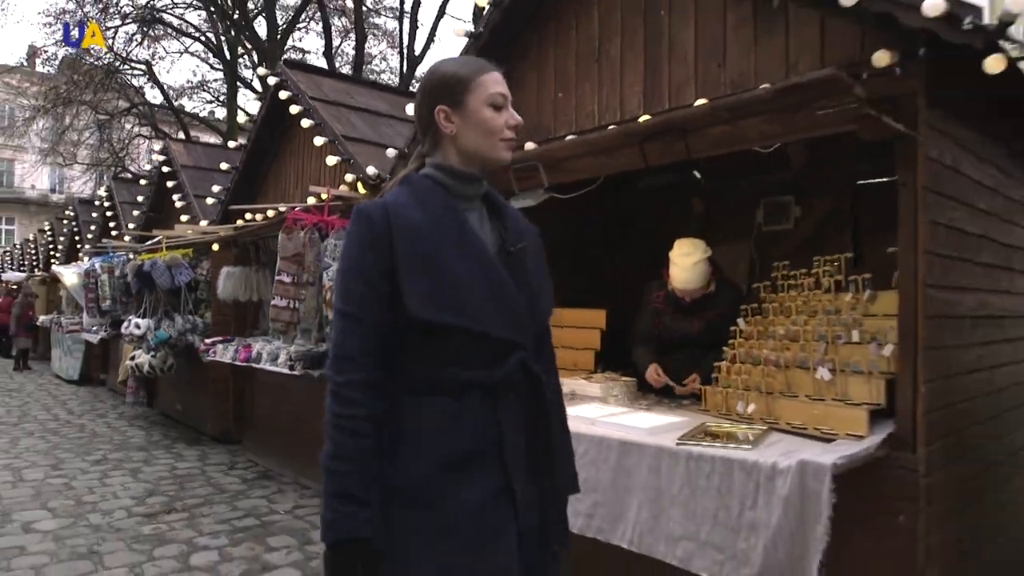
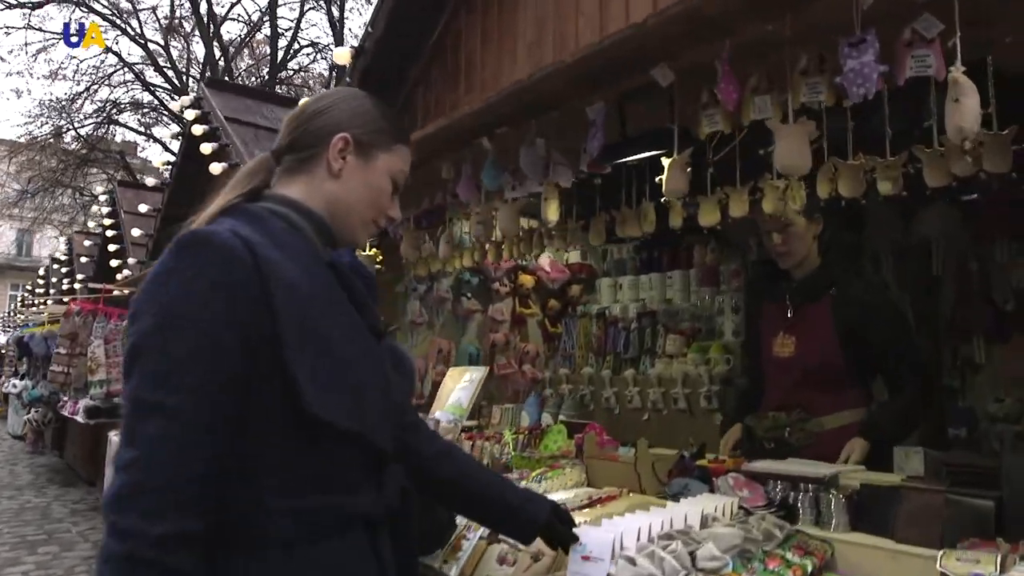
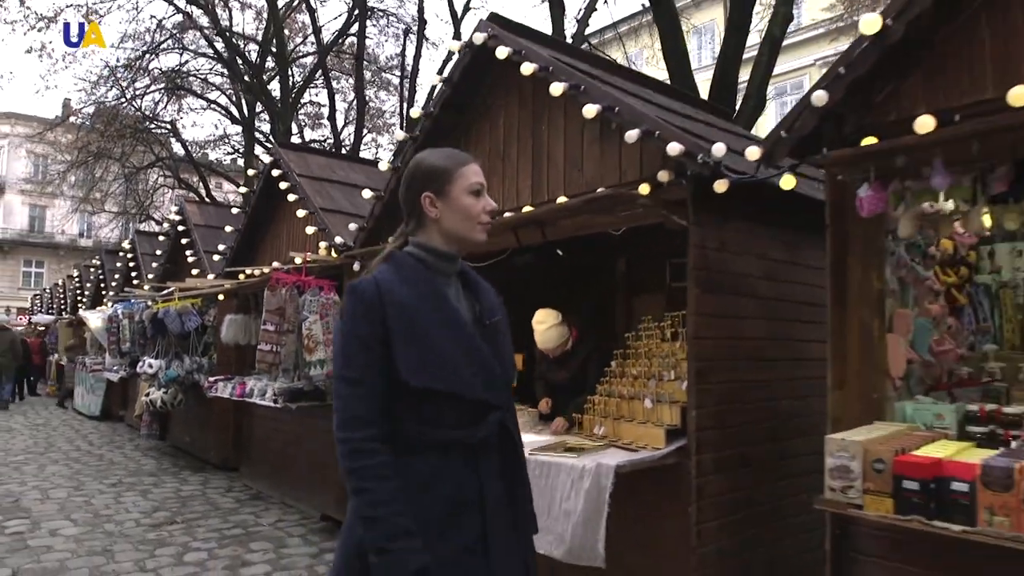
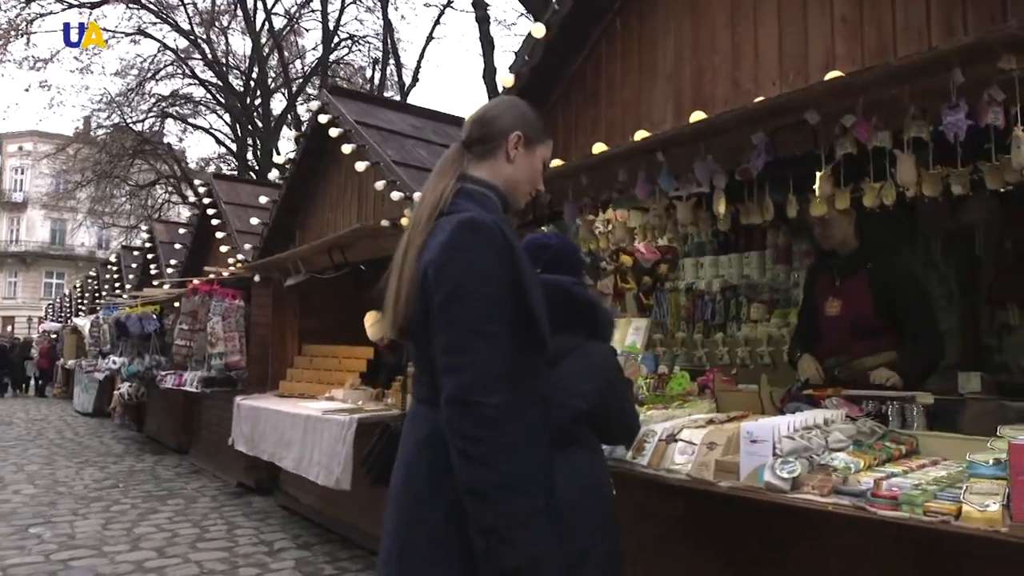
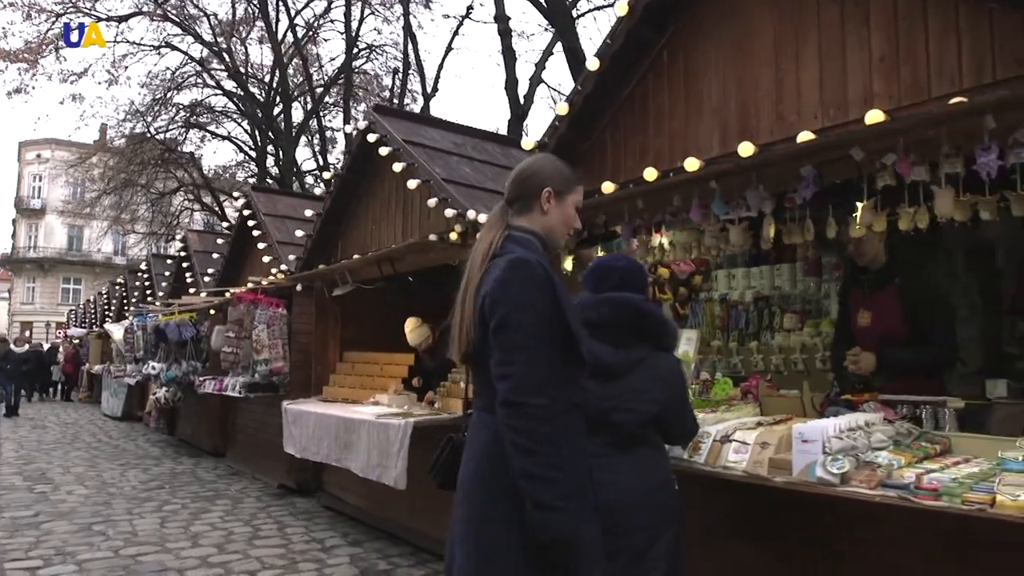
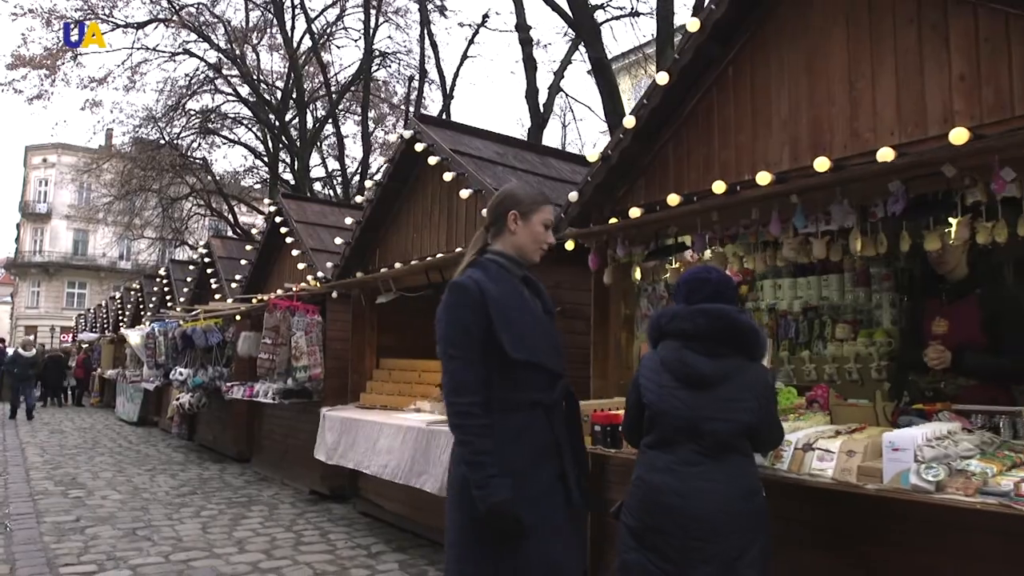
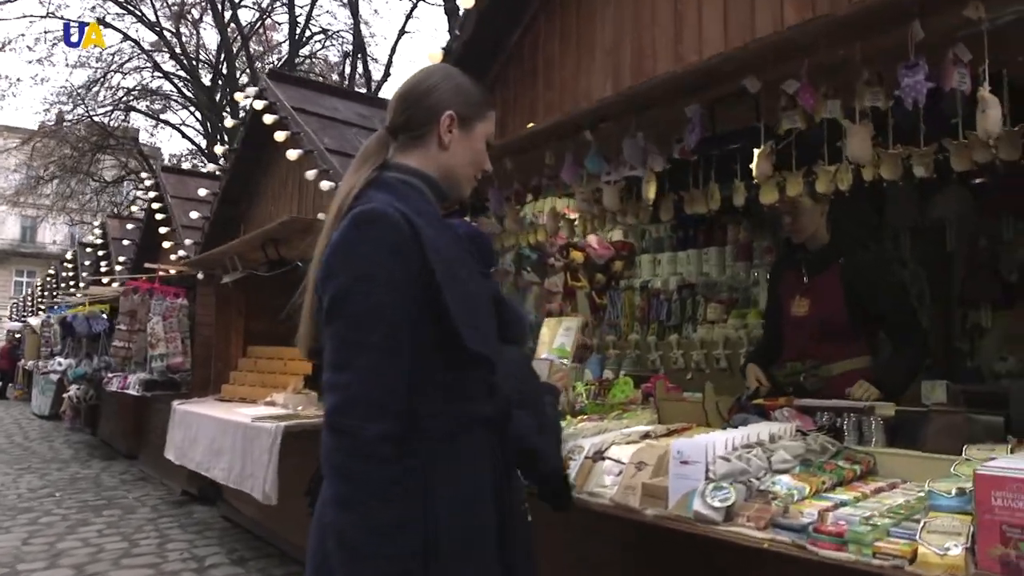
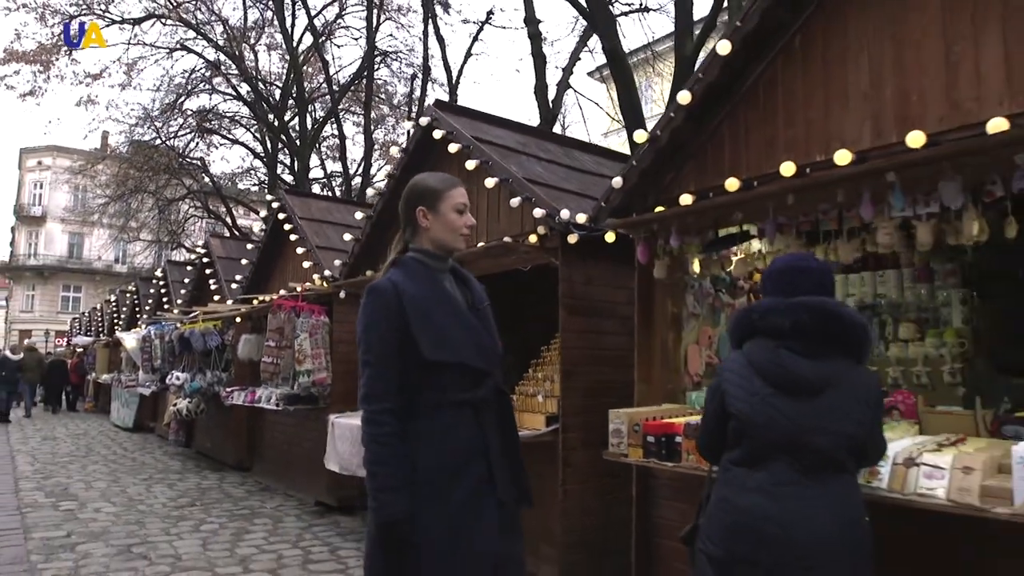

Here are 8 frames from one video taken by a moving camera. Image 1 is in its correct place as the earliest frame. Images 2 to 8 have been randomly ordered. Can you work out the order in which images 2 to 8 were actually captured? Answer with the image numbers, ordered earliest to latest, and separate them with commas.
3, 8, 6, 5, 4, 7, 2
